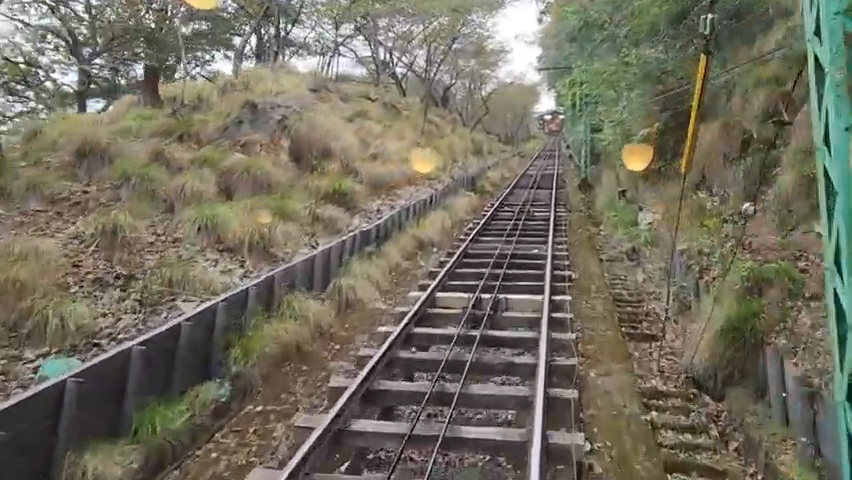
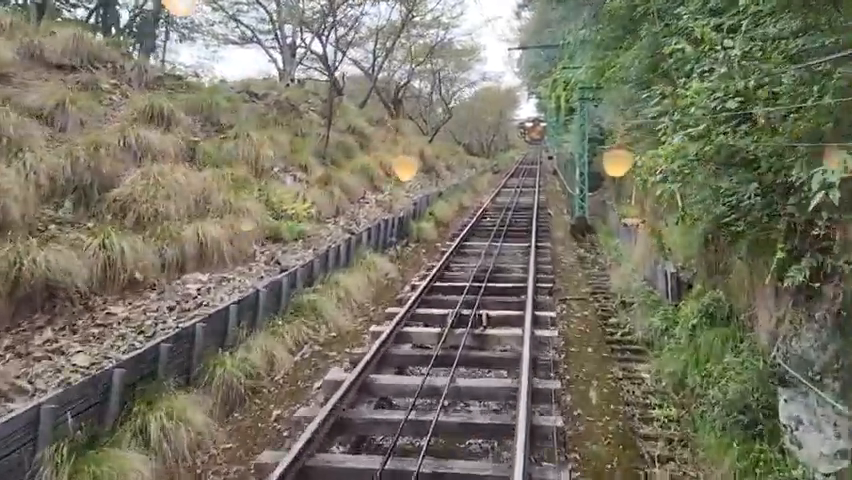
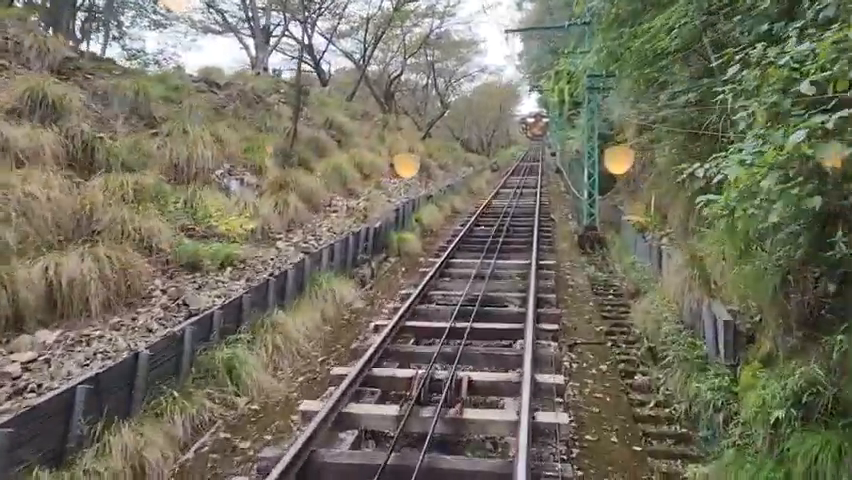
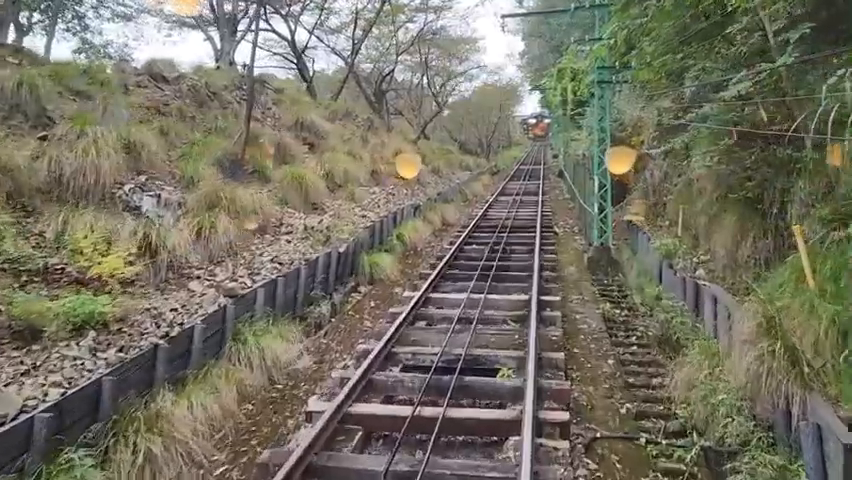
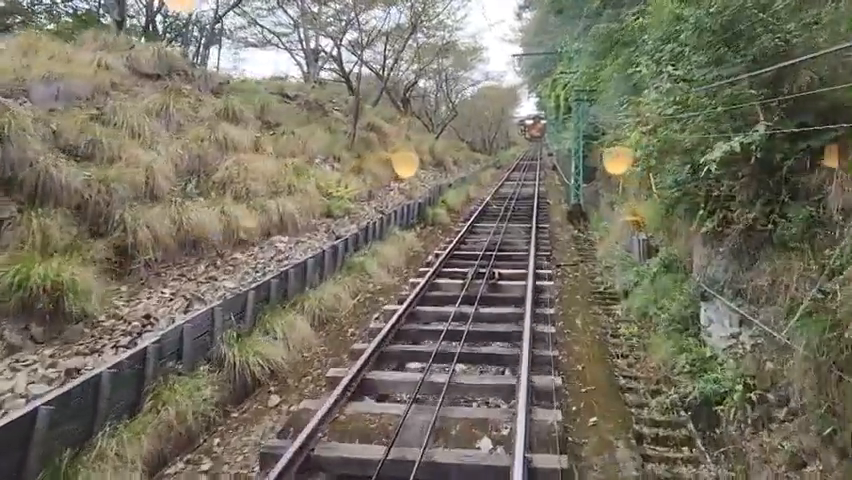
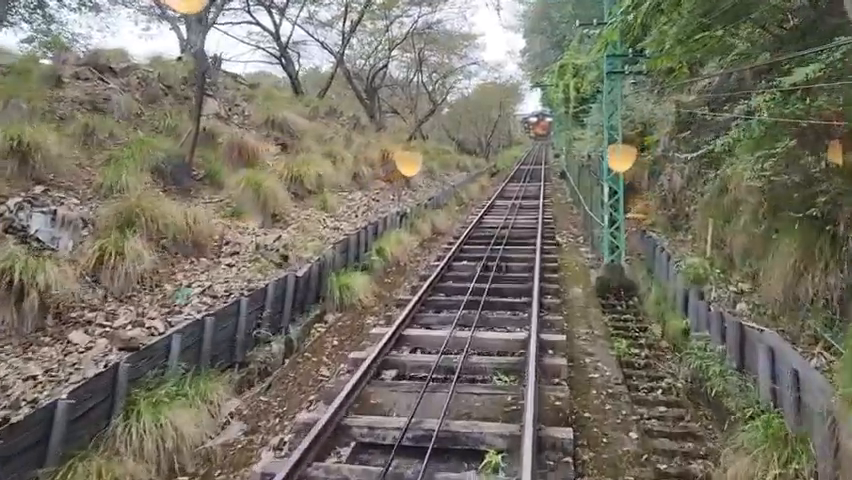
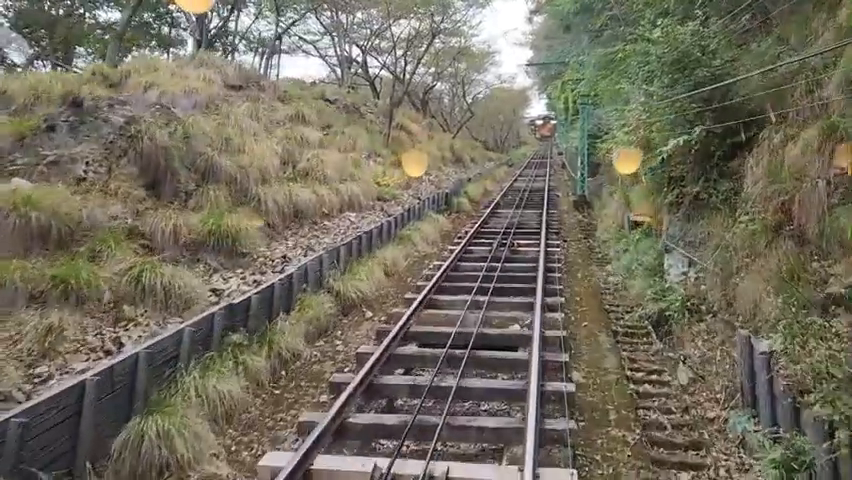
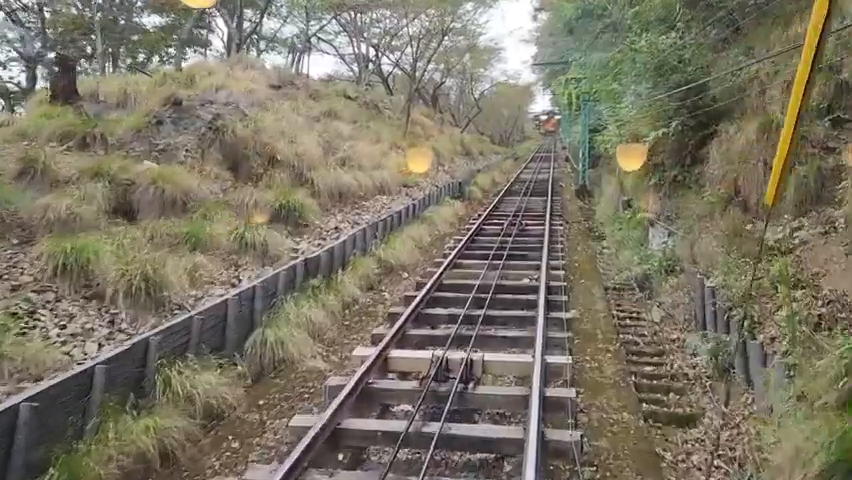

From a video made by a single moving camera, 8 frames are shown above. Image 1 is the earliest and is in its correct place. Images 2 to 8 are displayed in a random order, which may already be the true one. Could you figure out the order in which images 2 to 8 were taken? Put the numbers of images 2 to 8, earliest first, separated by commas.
8, 7, 5, 2, 3, 4, 6
